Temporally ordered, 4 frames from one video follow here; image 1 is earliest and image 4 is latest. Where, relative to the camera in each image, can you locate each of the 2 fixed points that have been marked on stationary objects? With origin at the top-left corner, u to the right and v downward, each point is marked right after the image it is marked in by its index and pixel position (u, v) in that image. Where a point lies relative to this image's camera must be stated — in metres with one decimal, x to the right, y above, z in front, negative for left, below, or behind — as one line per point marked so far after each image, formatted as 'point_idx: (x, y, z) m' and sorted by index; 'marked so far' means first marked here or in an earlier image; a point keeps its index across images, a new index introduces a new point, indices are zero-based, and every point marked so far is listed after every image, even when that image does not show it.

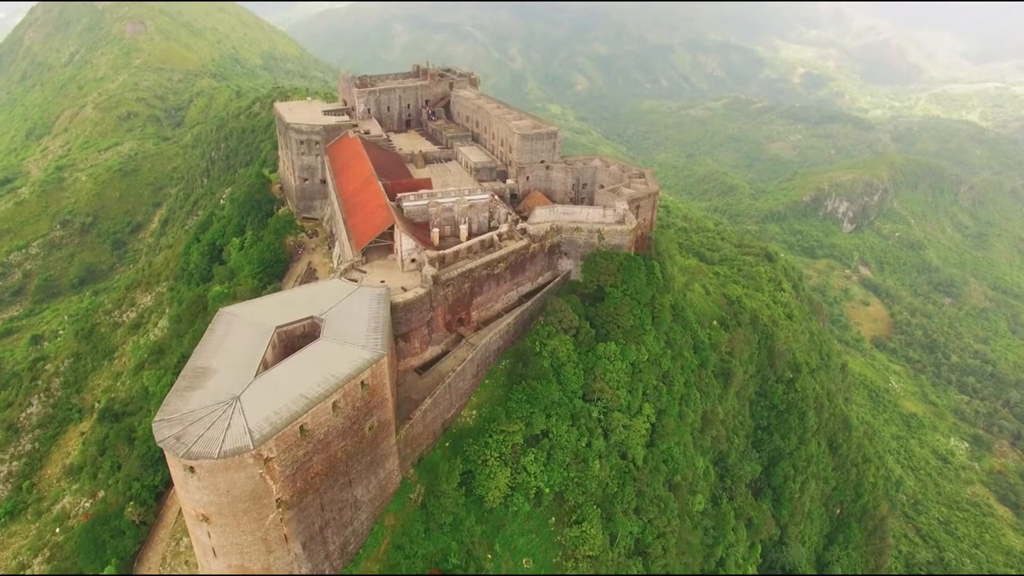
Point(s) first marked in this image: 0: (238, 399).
0: (-7.7, -3.2, +19.2) m
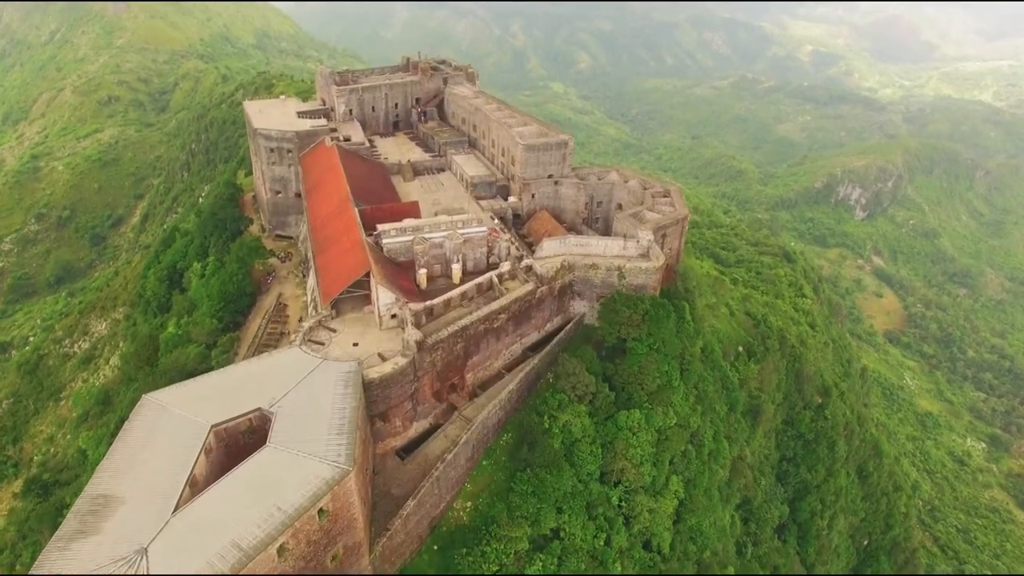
0: (-7.7, -5.5, +14.1) m
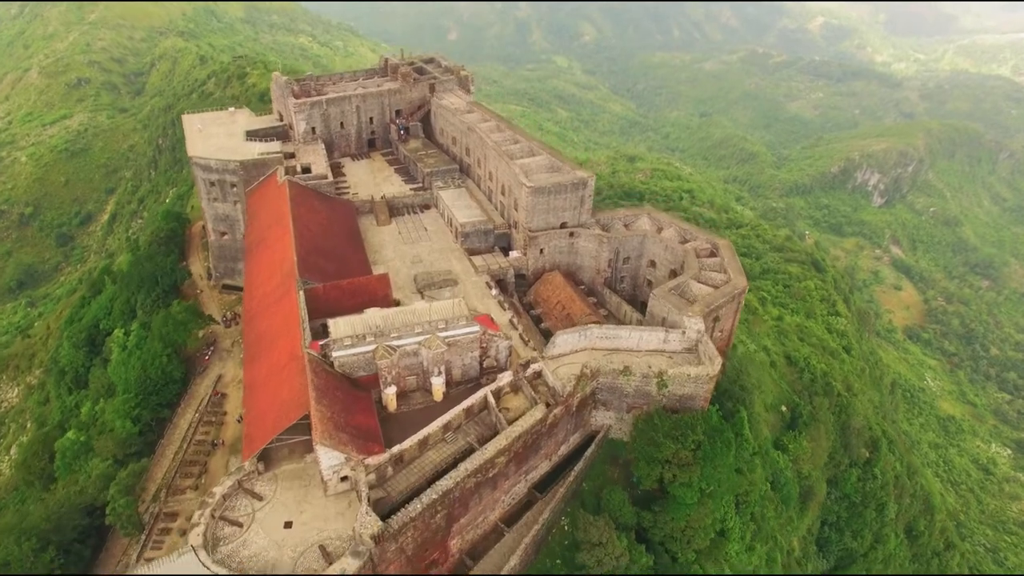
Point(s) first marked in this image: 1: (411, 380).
0: (-7.6, -9.3, +7.3) m
1: (-2.8, -2.6, +19.0) m
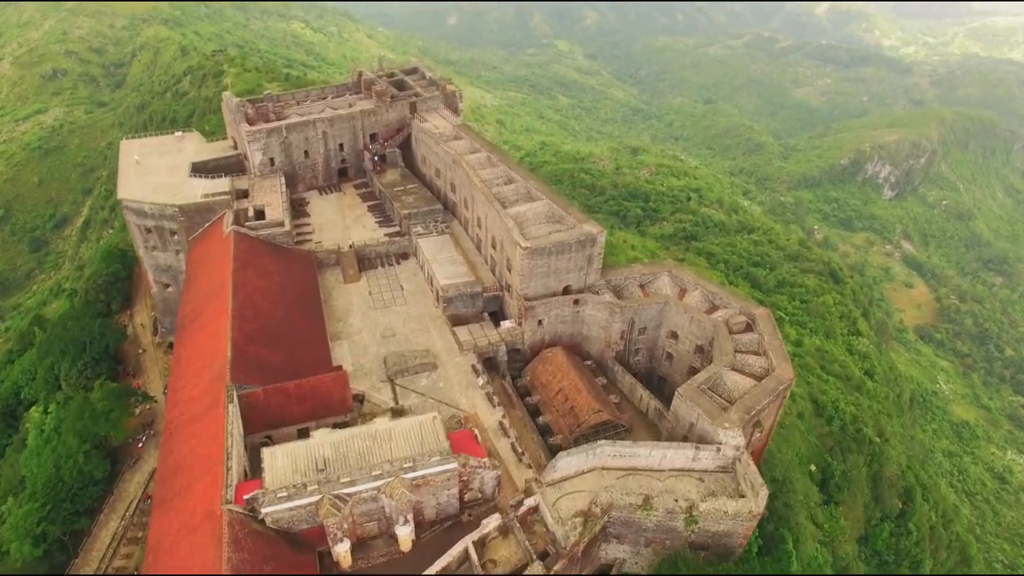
0: (-7.9, -12.2, +3.2) m
1: (-3.1, -5.2, +14.6) m
